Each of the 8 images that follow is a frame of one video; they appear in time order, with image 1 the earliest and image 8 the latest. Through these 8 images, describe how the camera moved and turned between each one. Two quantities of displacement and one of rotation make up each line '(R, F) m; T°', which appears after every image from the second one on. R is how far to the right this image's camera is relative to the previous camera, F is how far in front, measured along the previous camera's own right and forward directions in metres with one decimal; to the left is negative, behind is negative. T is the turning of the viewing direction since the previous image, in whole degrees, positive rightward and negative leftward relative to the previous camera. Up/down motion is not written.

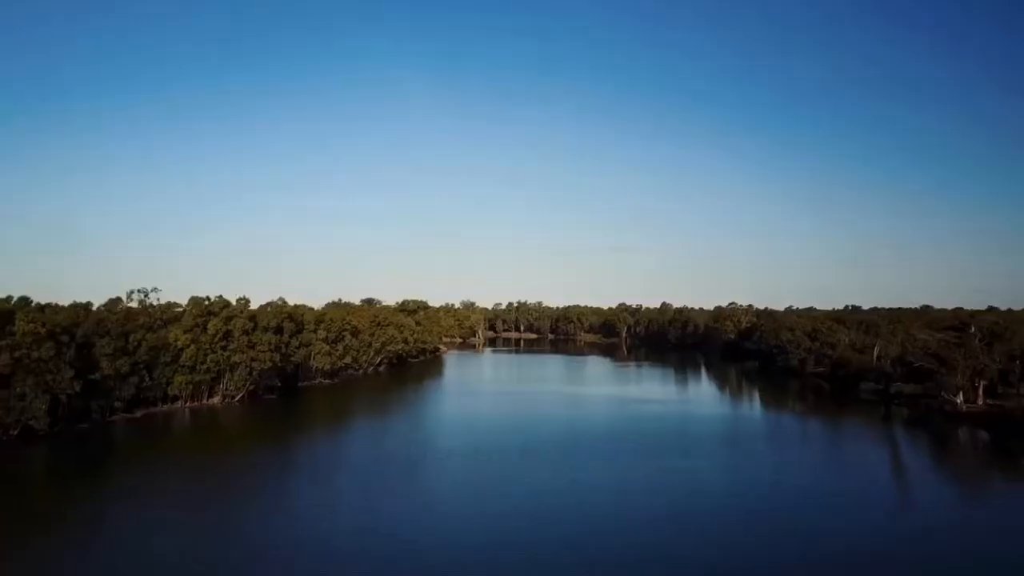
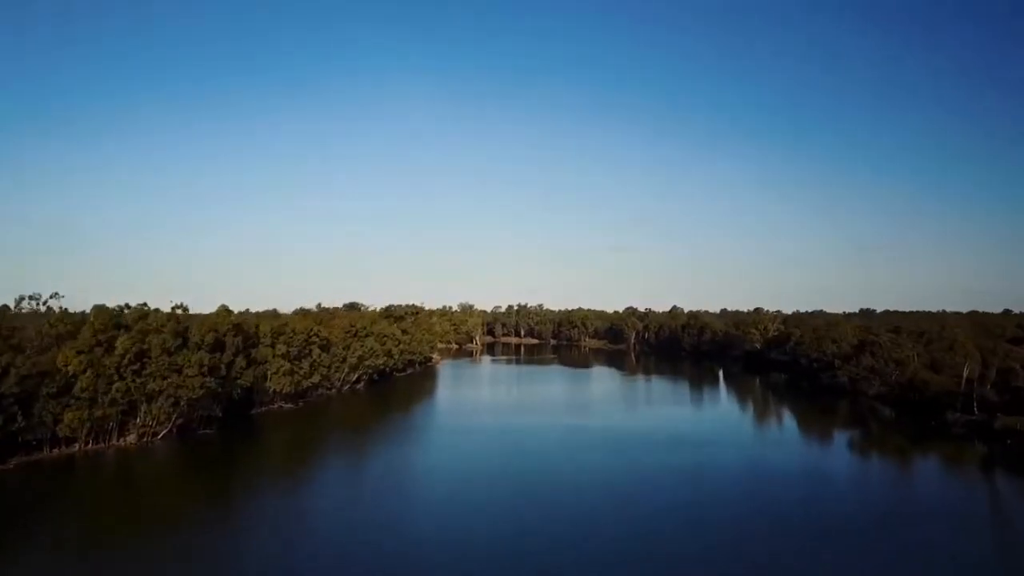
(0.0, +5.2) m; 0°
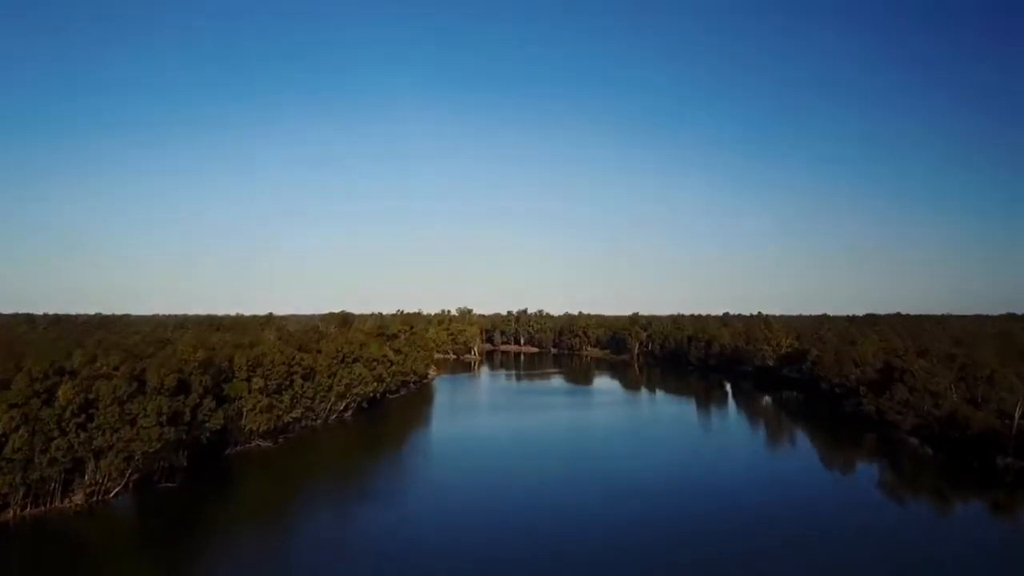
(0.0, +2.2) m; 0°
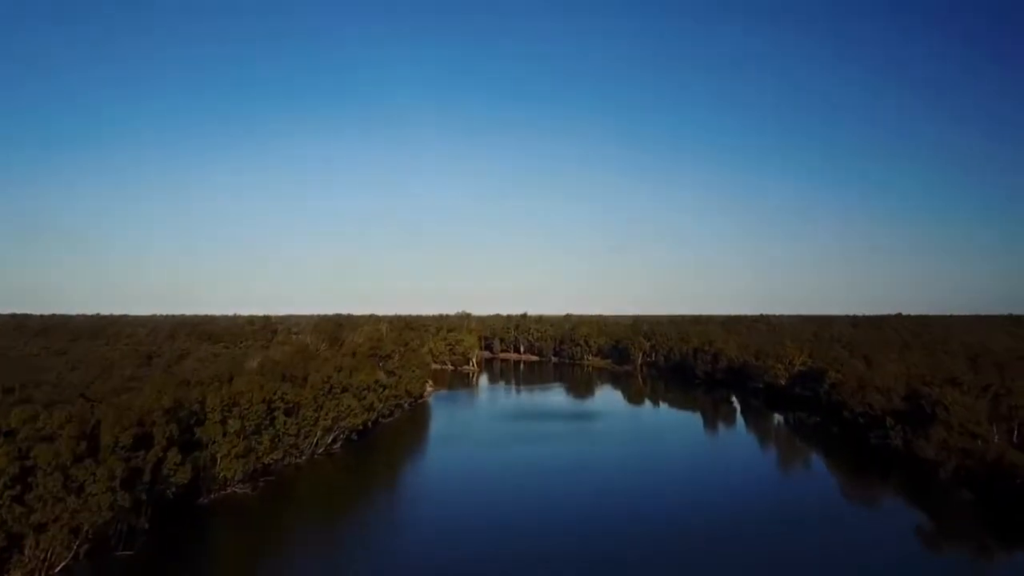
(-0.1, +2.0) m; 0°
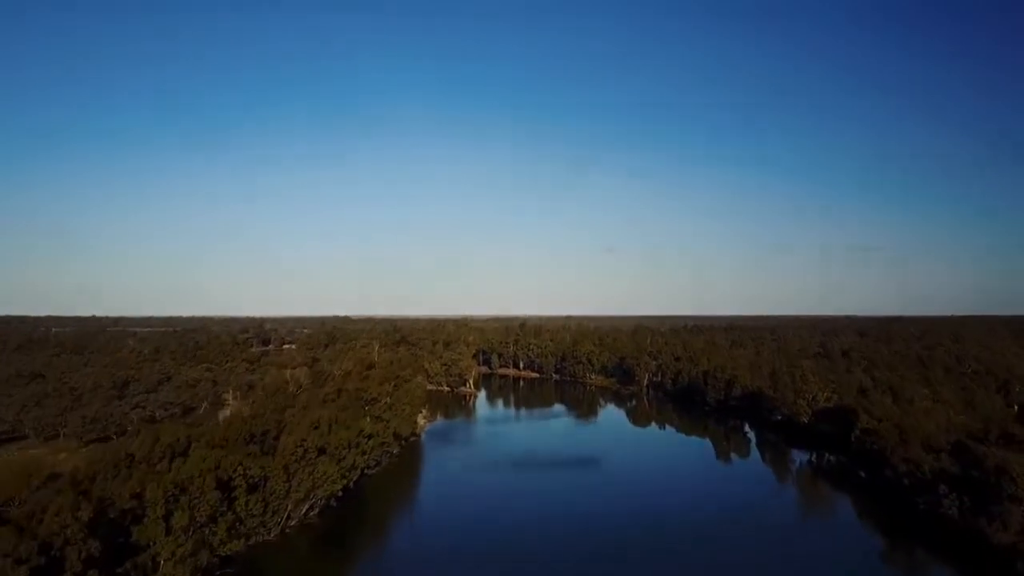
(0.0, +3.2) m; 0°
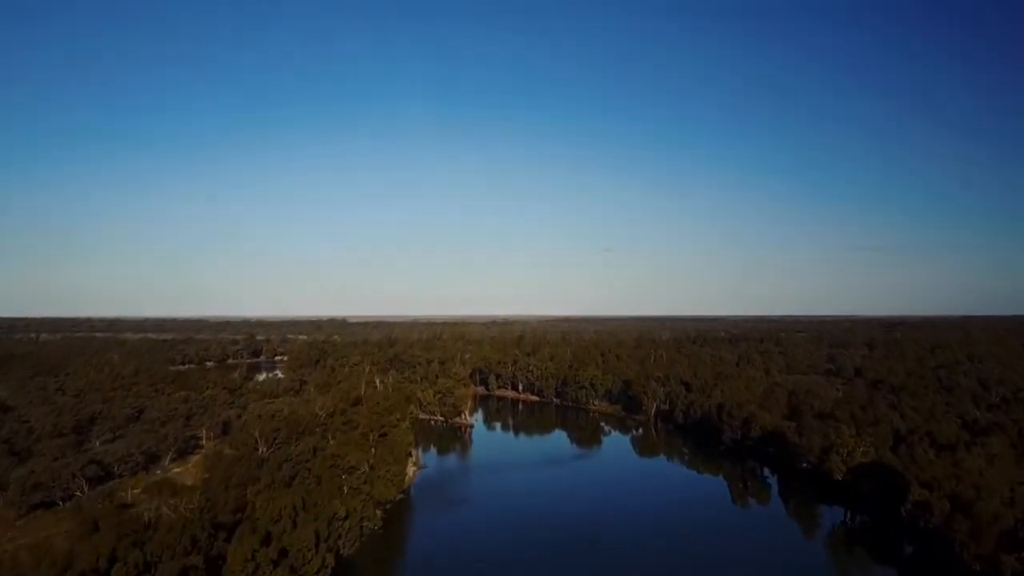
(0.0, +4.1) m; 0°
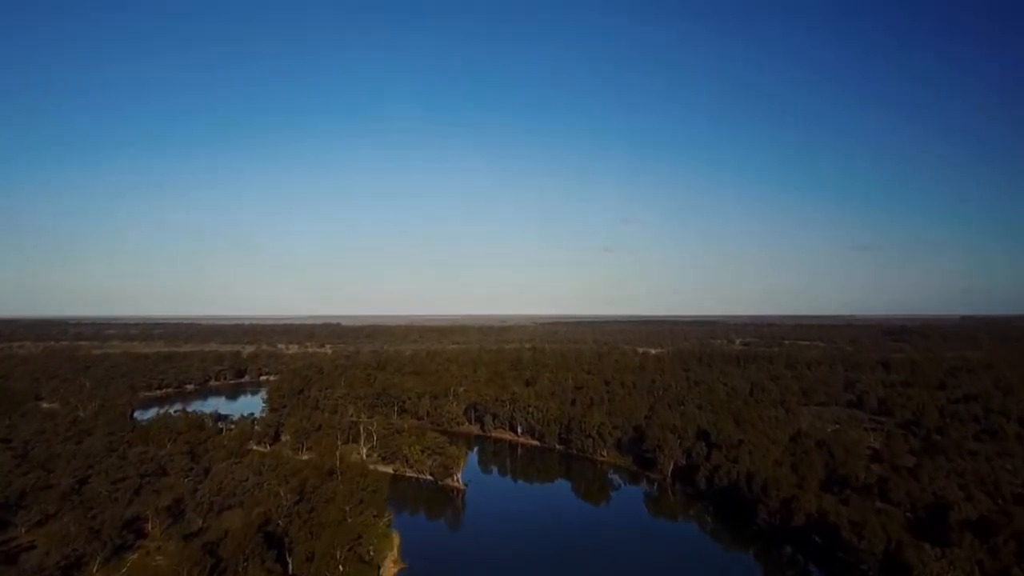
(-0.1, +6.8) m; 0°
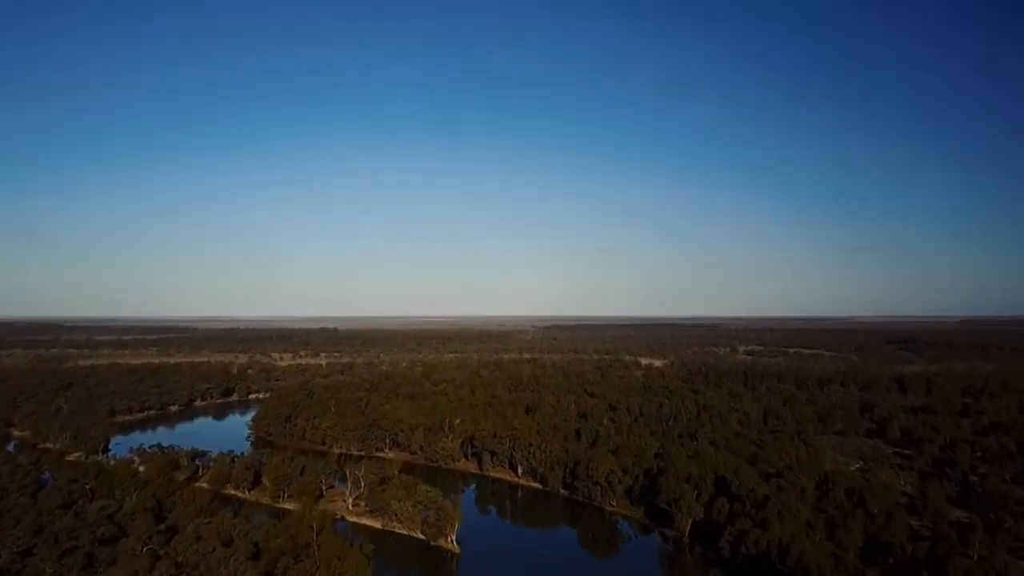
(-0.1, +5.3) m; 0°
